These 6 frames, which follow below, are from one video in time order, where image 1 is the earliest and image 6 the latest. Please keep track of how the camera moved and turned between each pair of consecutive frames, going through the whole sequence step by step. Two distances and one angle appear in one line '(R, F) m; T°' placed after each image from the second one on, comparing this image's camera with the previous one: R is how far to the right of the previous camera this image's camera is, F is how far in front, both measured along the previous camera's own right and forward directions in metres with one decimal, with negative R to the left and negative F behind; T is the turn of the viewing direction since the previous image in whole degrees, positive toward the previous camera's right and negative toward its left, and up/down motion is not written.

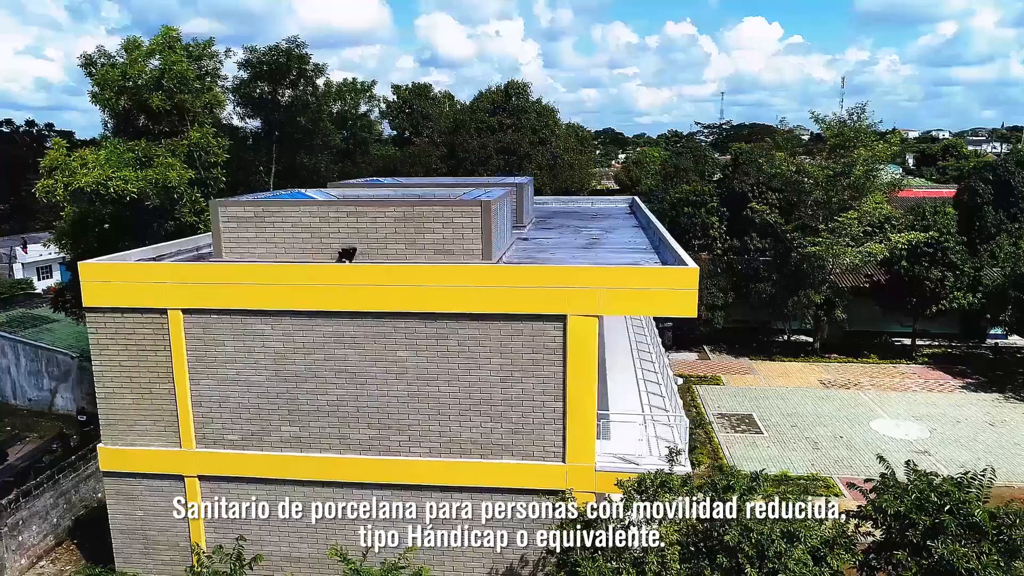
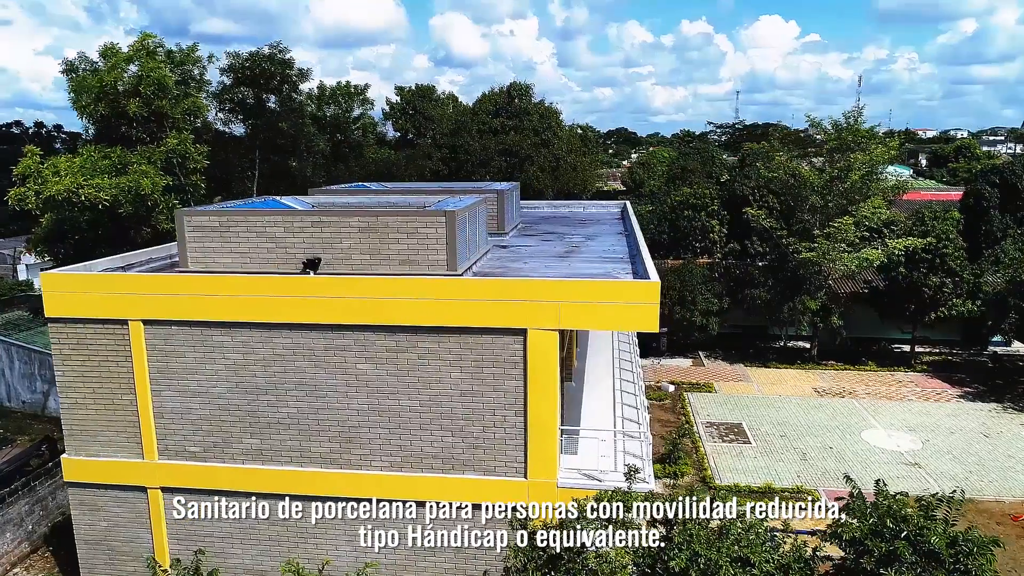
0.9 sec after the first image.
(+0.7, +0.2) m; -1°
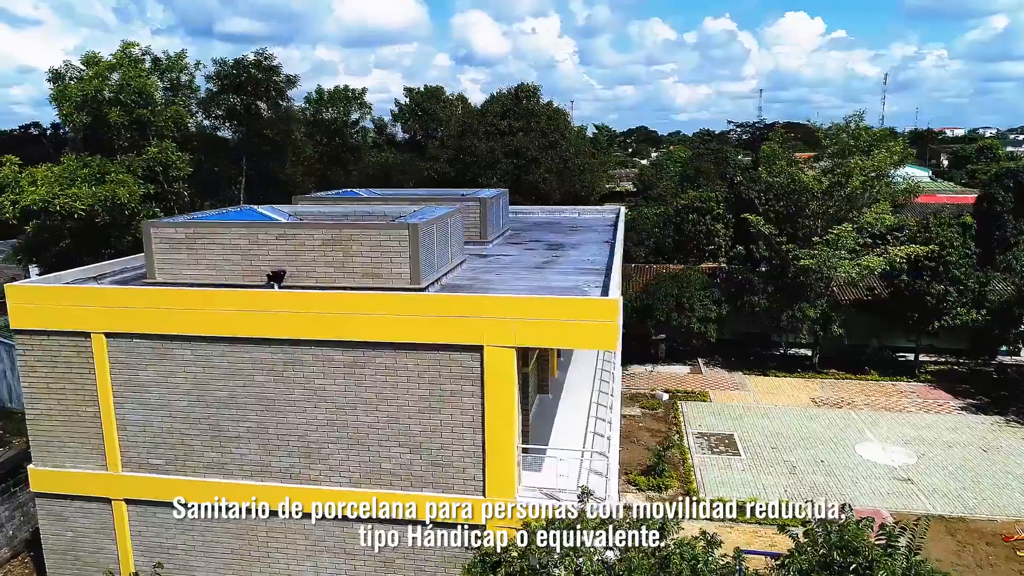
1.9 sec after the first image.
(+0.8, +0.2) m; -2°
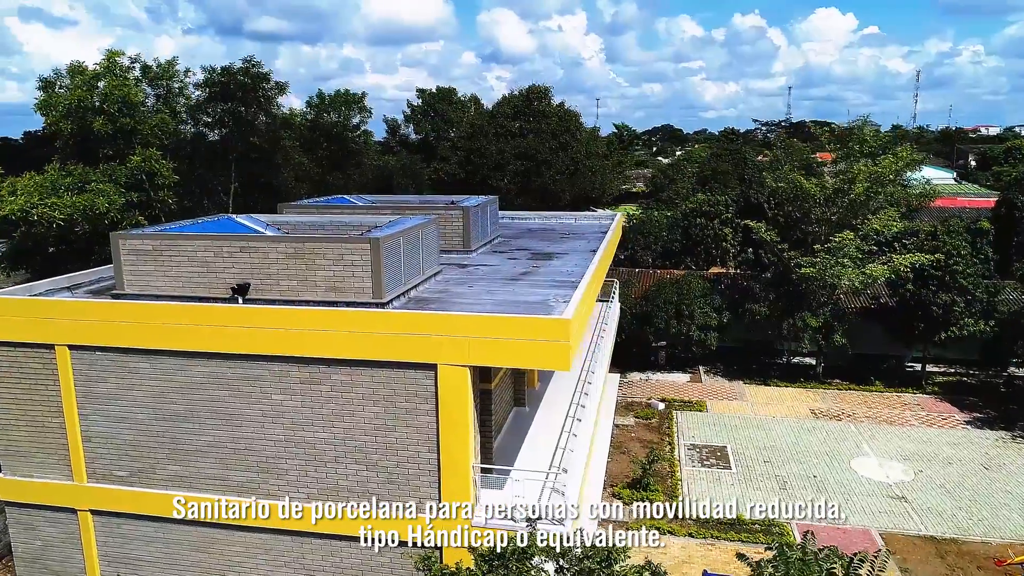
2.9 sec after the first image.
(+0.8, +0.2) m; -2°
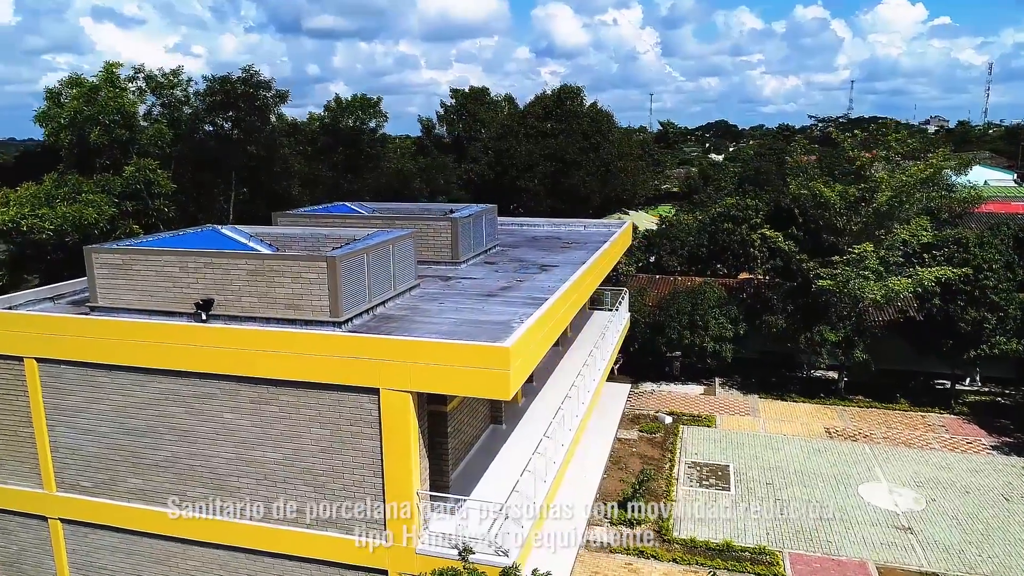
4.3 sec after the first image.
(+1.3, +0.3) m; -4°
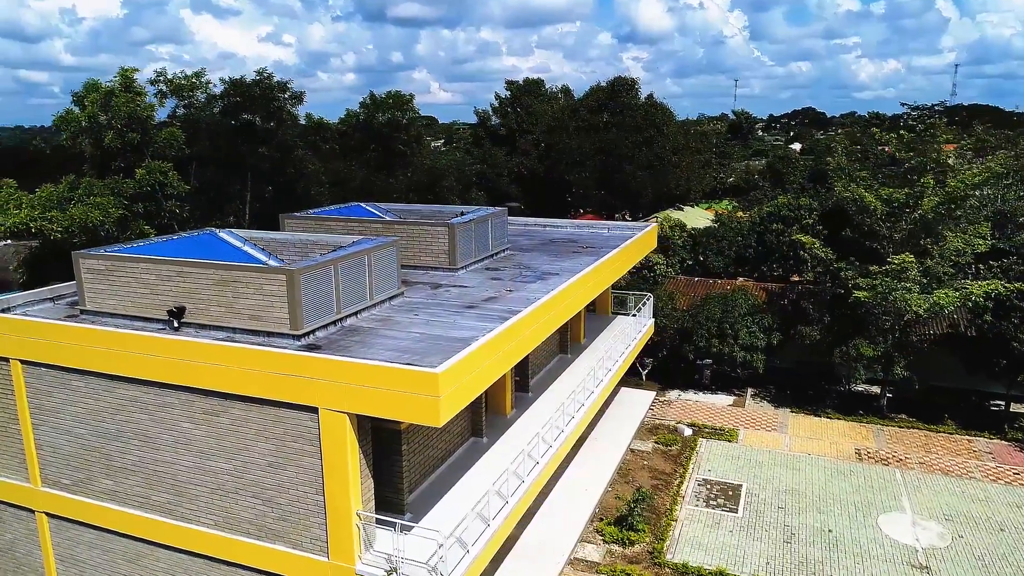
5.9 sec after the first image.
(+1.6, +0.4) m; -6°
